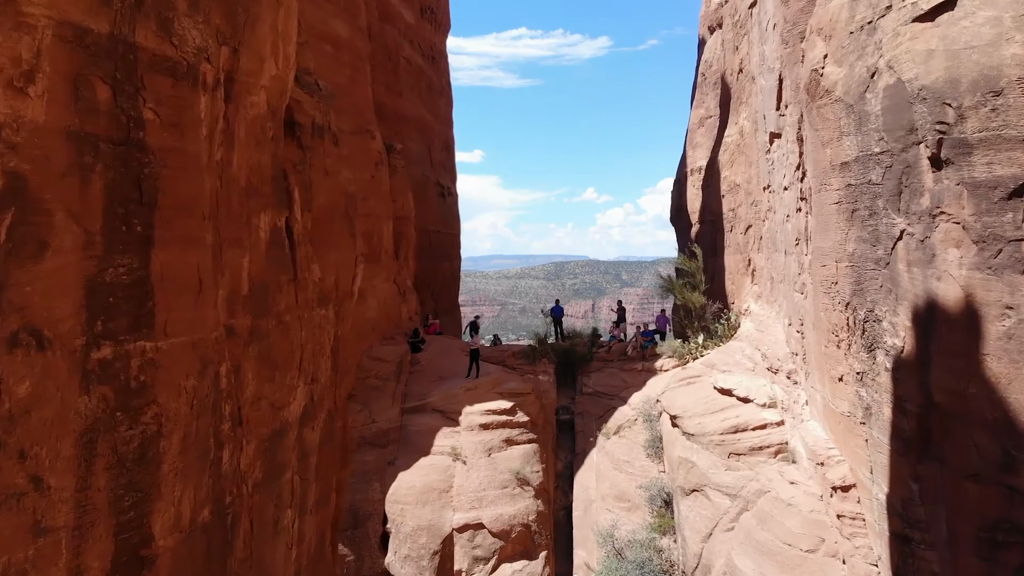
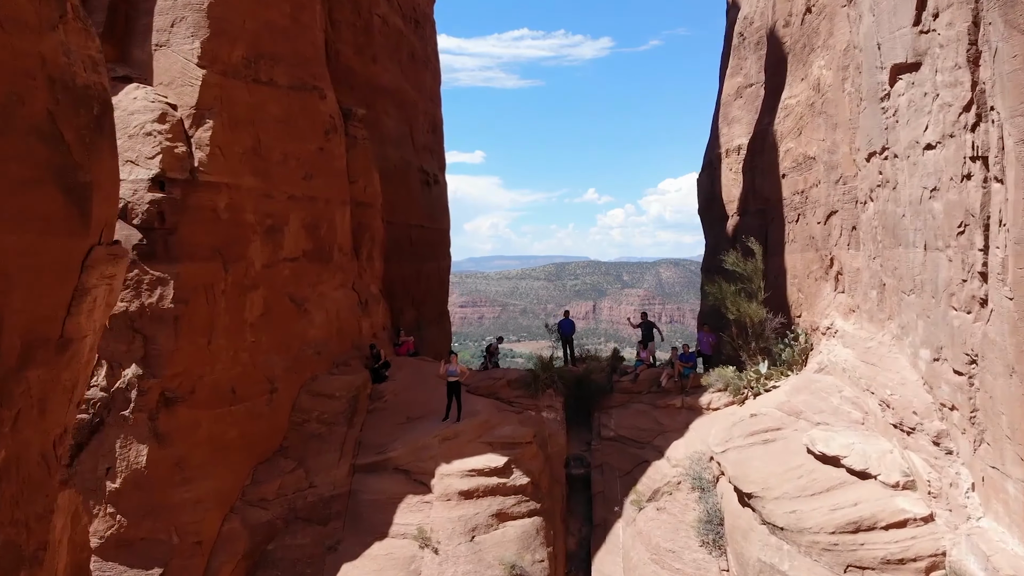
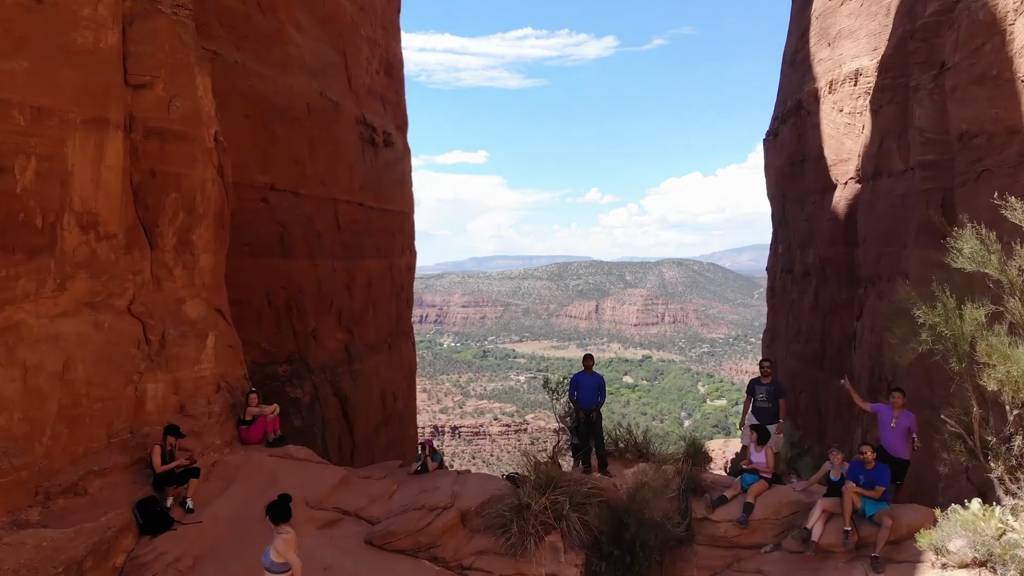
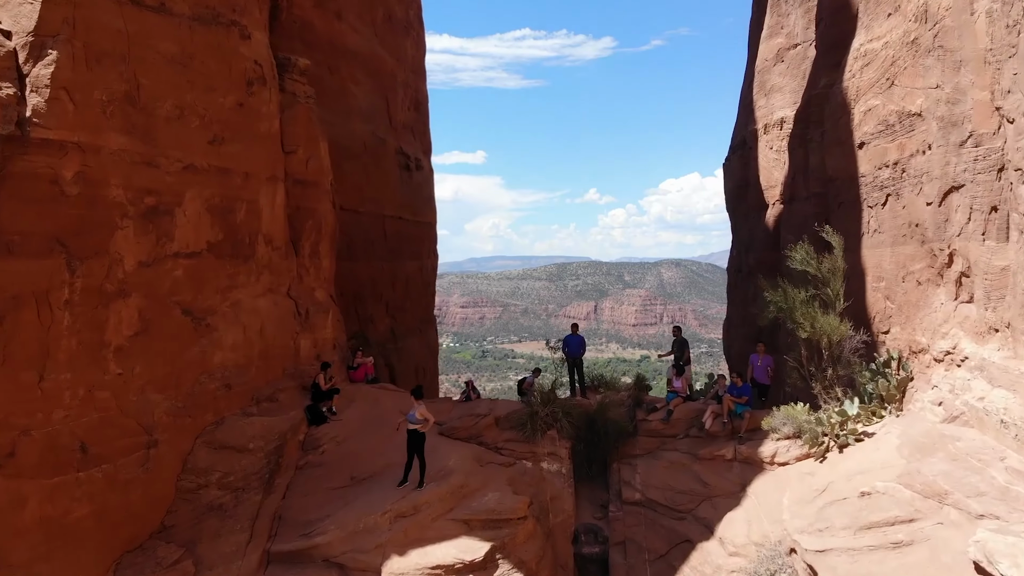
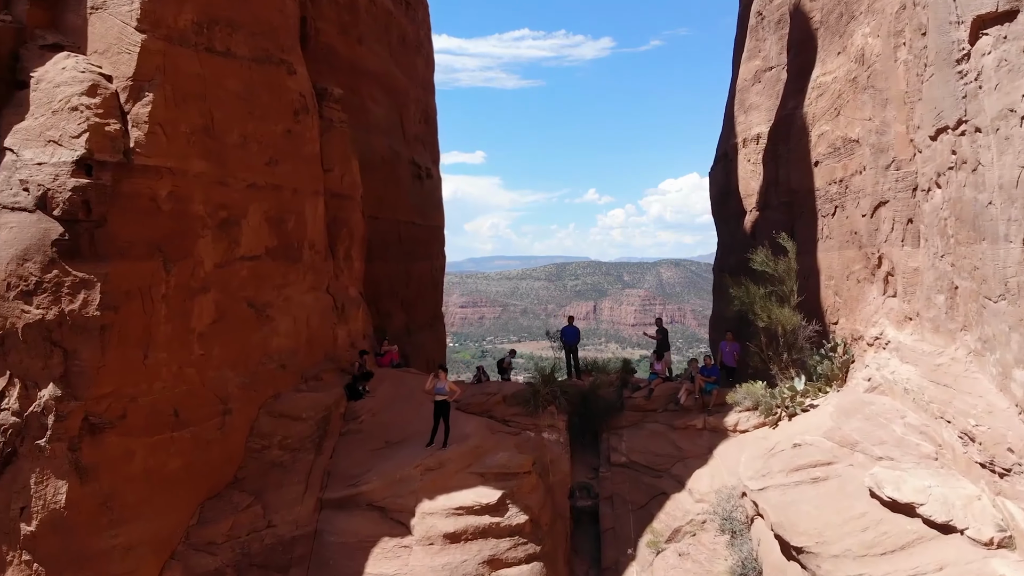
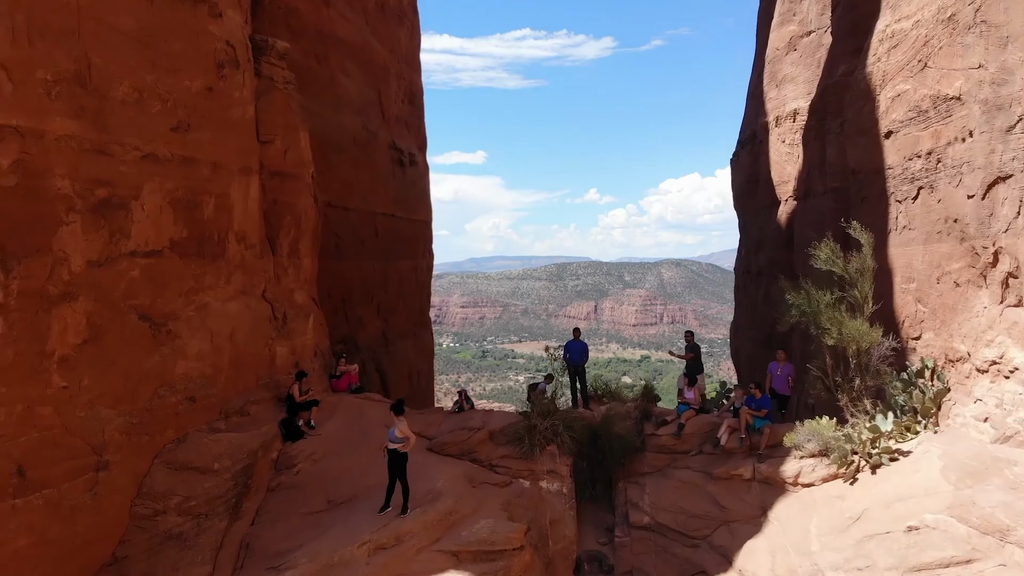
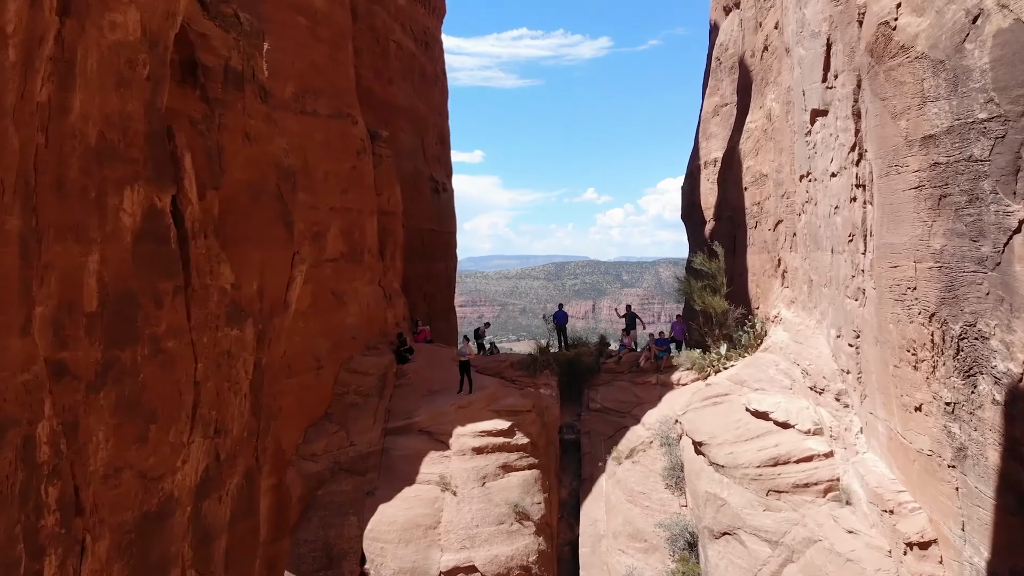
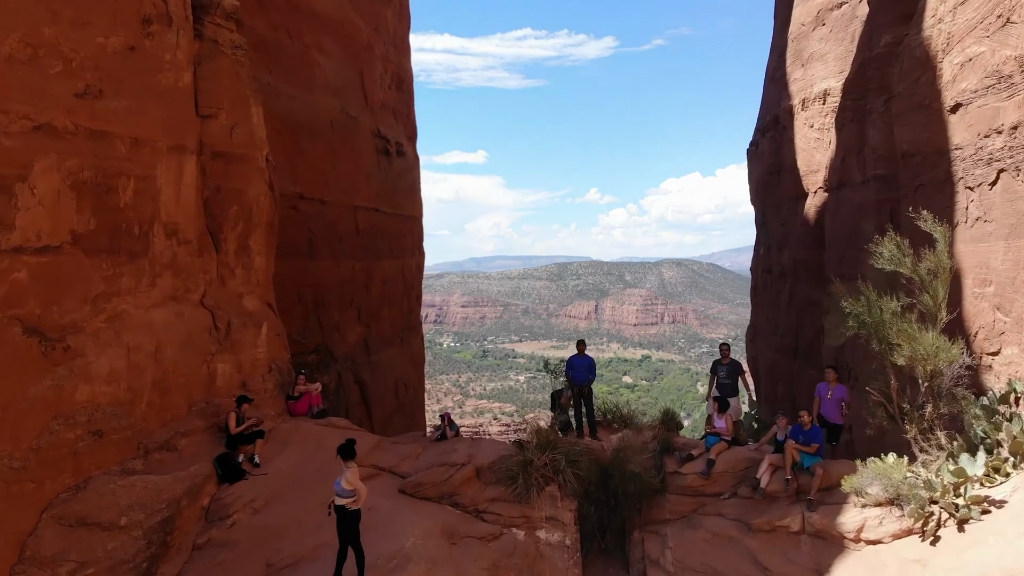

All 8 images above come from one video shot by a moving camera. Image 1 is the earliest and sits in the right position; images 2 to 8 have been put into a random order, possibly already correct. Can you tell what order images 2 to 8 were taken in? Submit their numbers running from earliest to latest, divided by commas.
7, 2, 5, 4, 6, 8, 3
